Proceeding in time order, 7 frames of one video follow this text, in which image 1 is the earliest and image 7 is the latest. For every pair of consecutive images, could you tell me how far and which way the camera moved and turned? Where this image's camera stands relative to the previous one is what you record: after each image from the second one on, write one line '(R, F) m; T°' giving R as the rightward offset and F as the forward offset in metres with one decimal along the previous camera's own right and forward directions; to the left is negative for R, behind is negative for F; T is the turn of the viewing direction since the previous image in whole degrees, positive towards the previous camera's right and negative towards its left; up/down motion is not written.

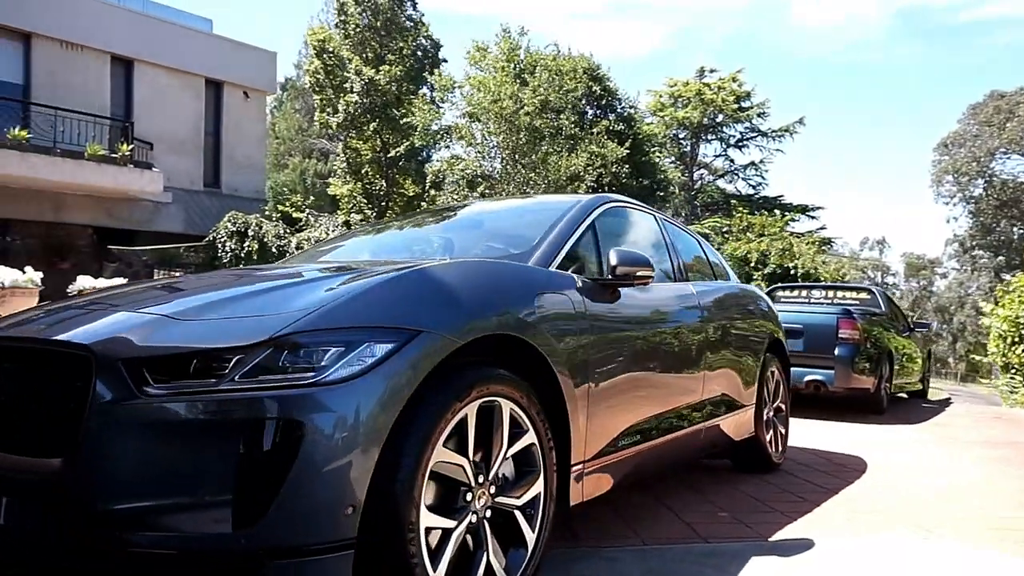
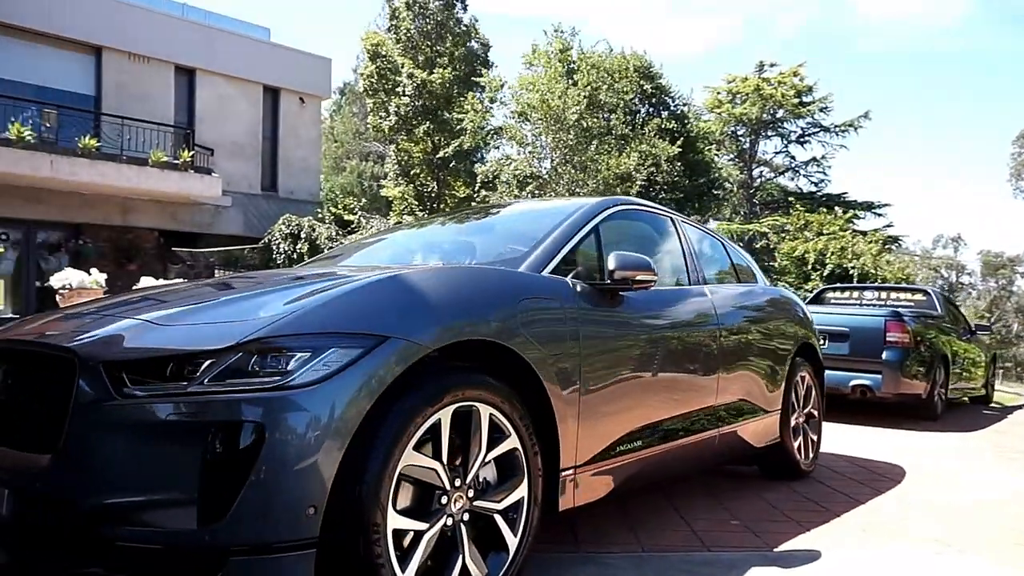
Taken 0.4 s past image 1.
(+0.2, 0.0) m; -5°
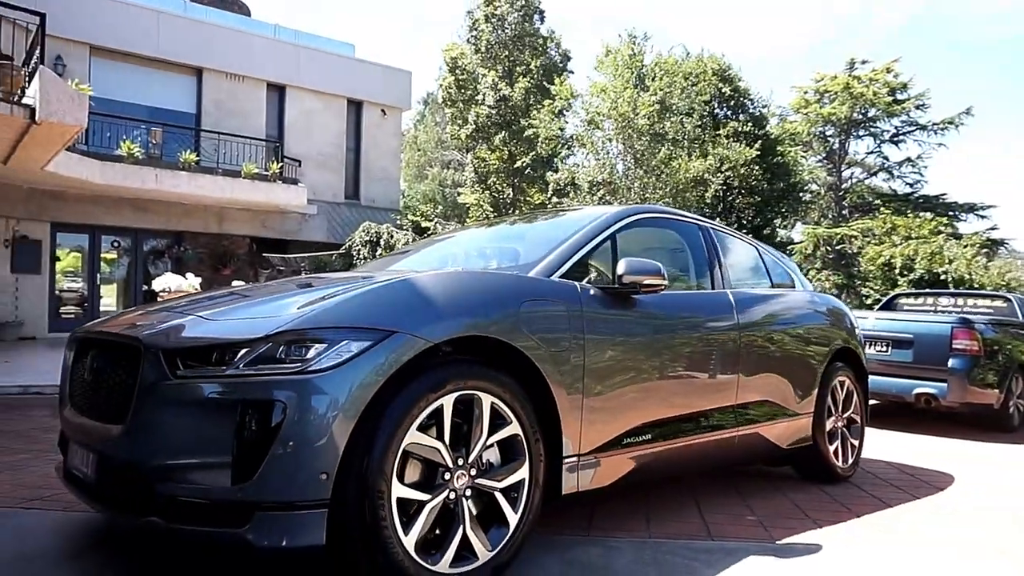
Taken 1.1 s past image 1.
(+0.3, -0.3) m; -6°
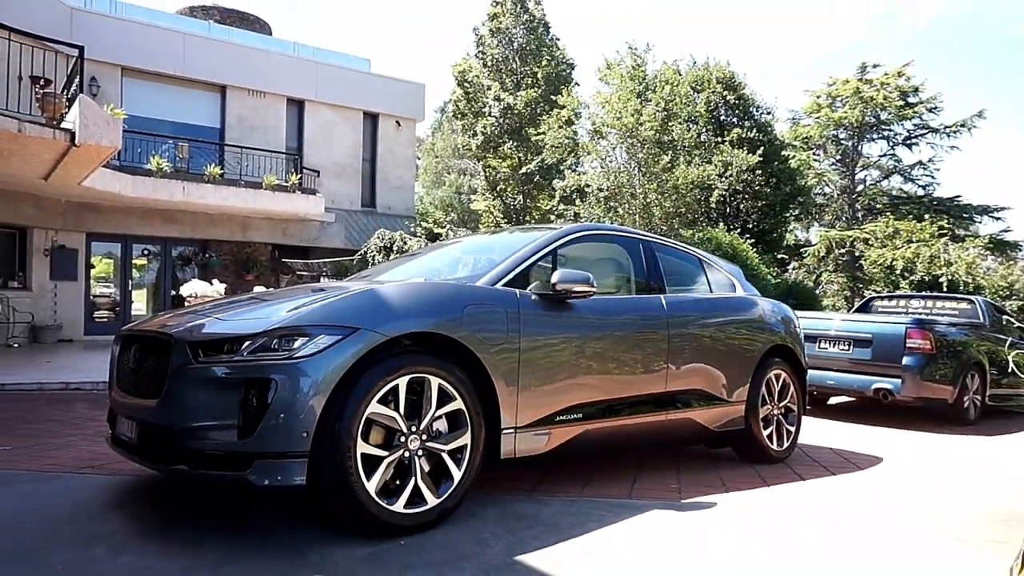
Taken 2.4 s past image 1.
(+0.4, -0.8) m; -2°
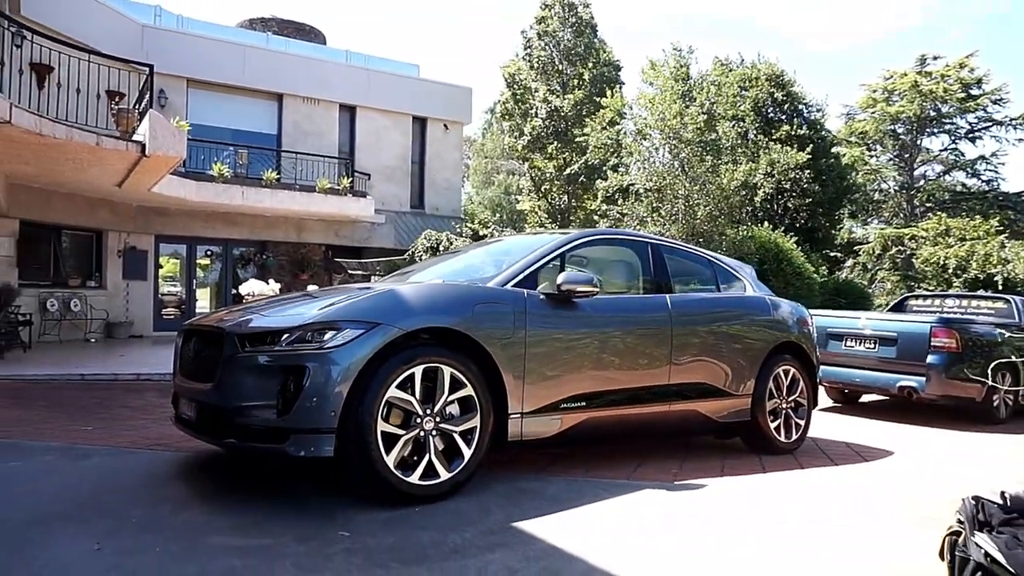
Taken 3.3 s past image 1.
(+0.3, -0.4) m; -4°
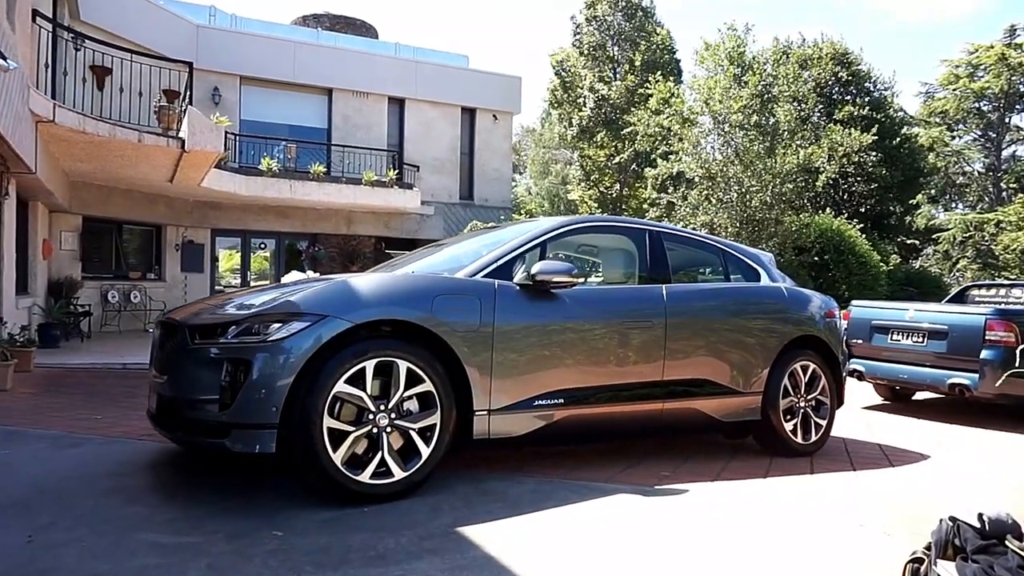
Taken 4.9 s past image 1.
(+0.5, +0.2) m; -5°
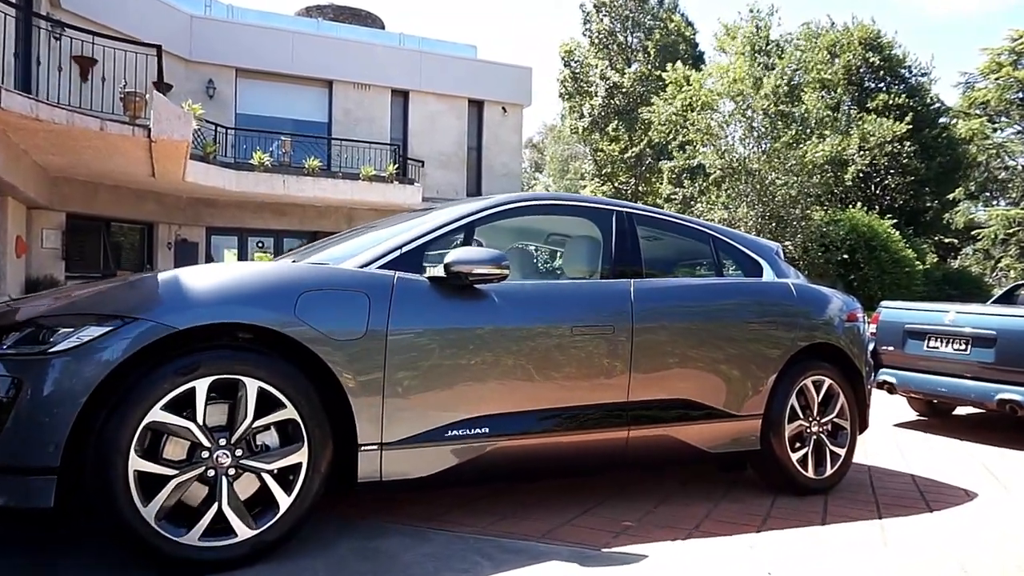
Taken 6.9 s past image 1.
(+0.5, +1.0) m; -2°
